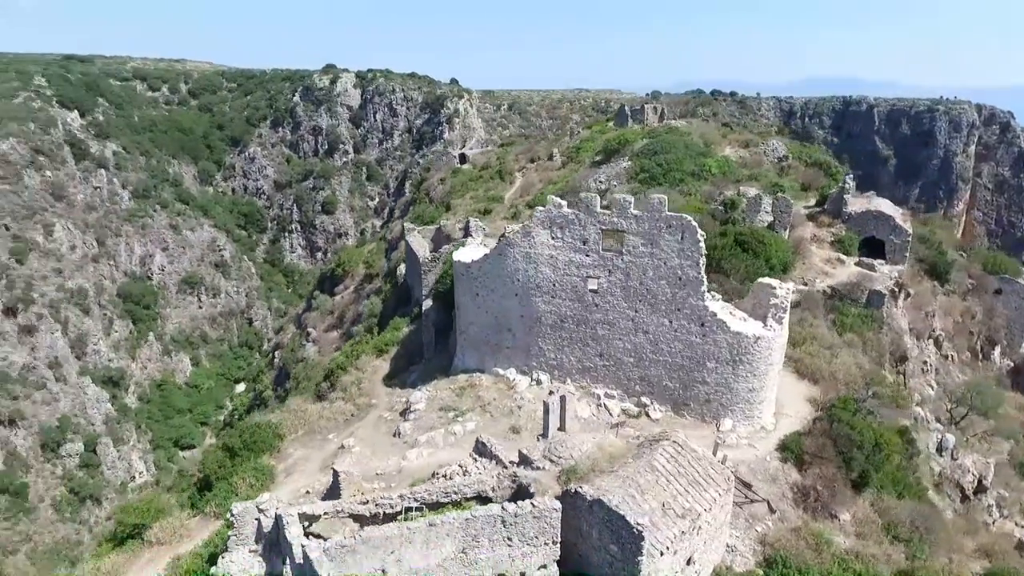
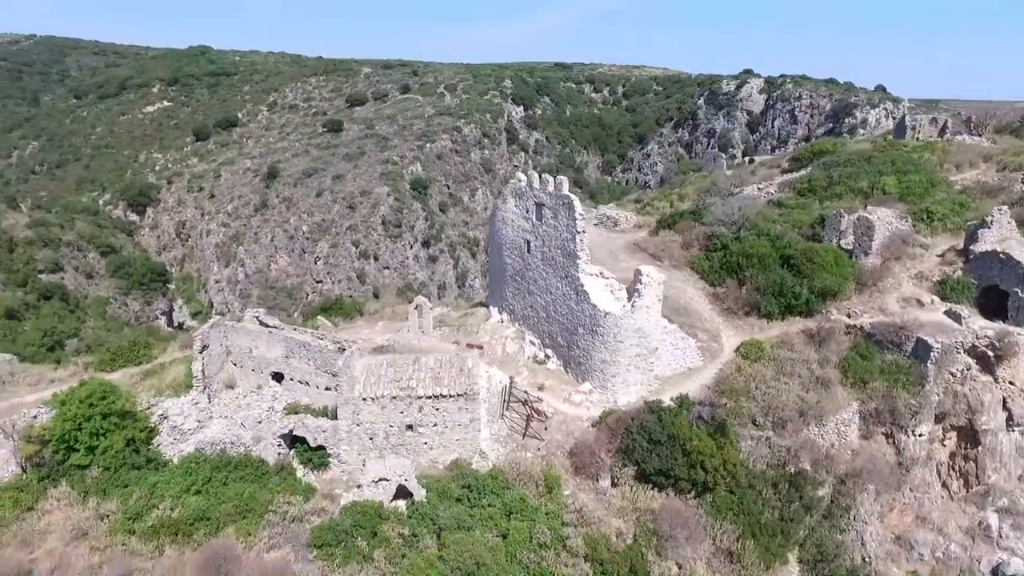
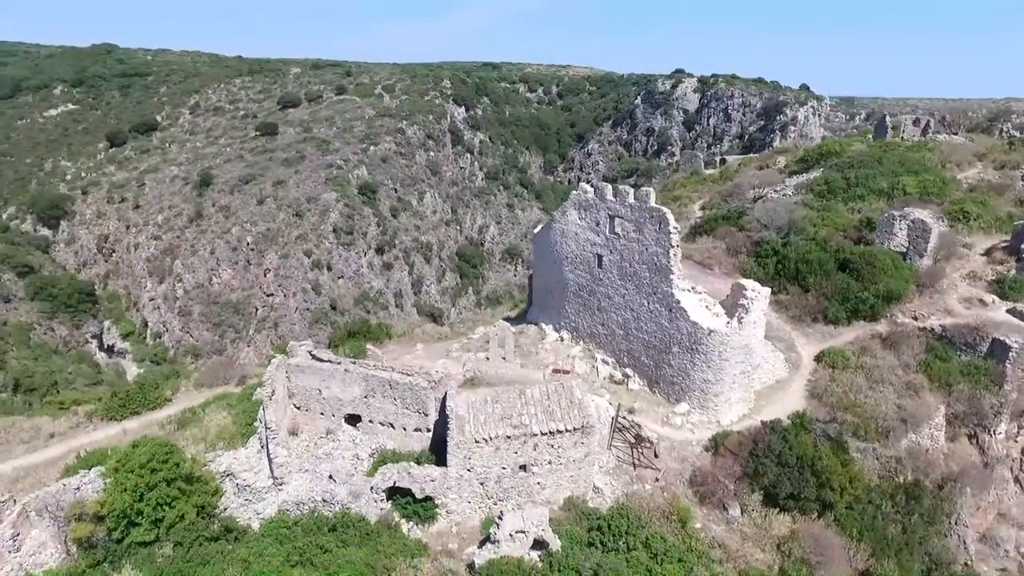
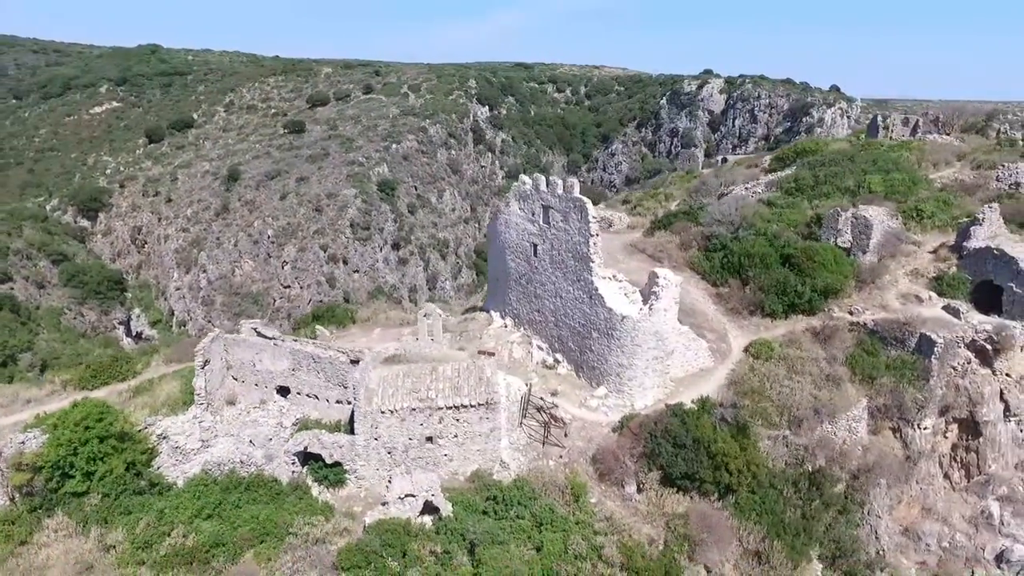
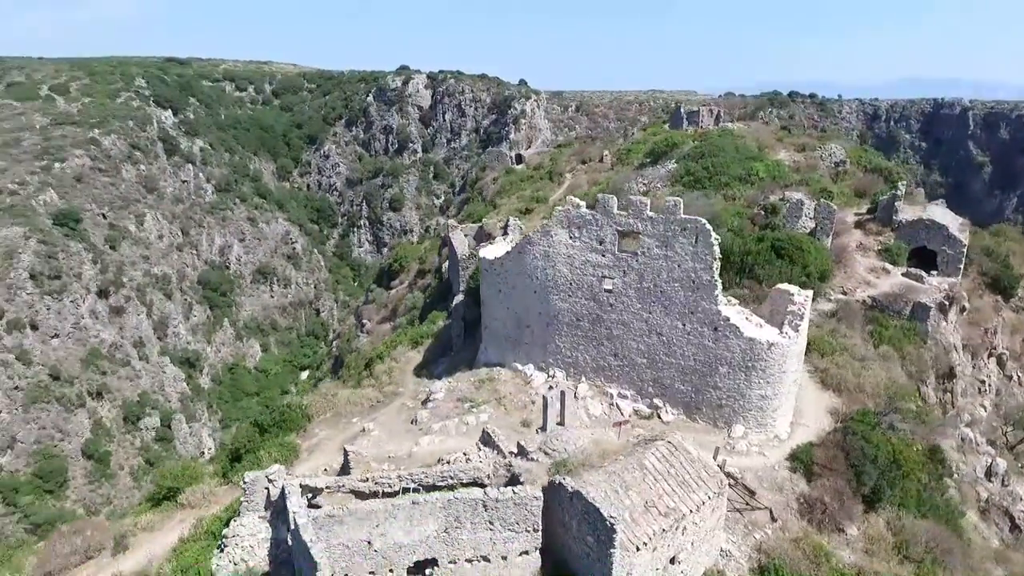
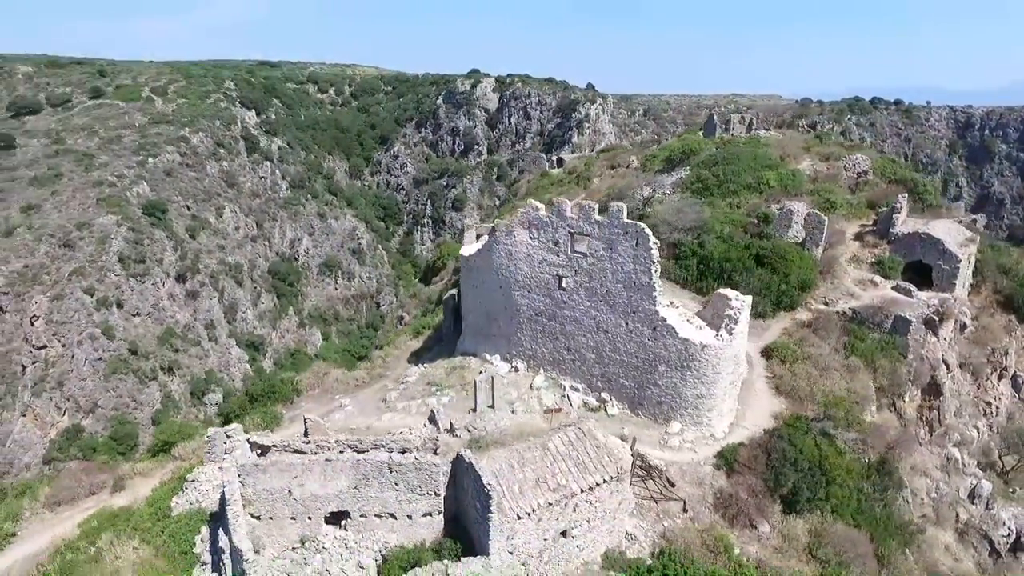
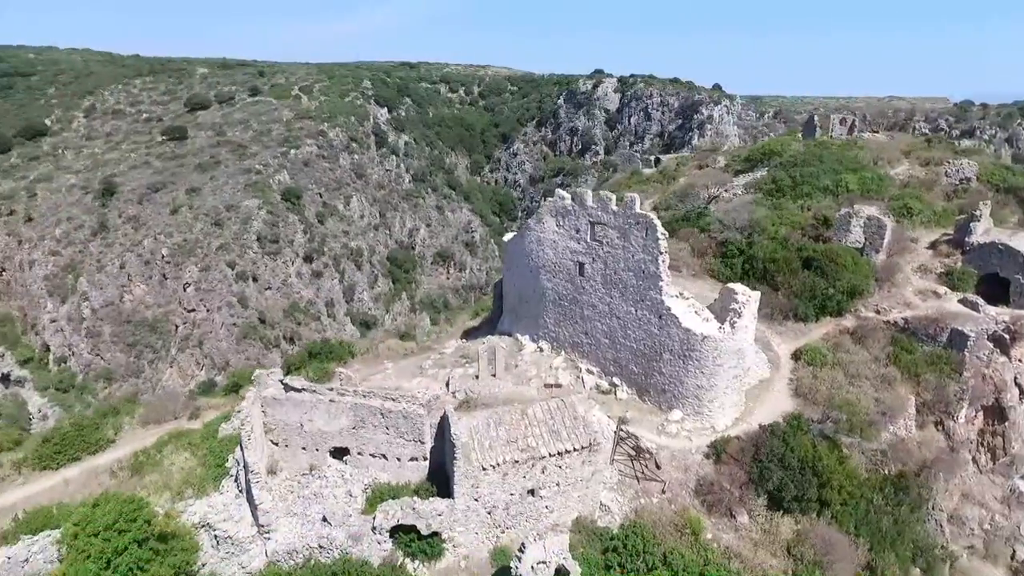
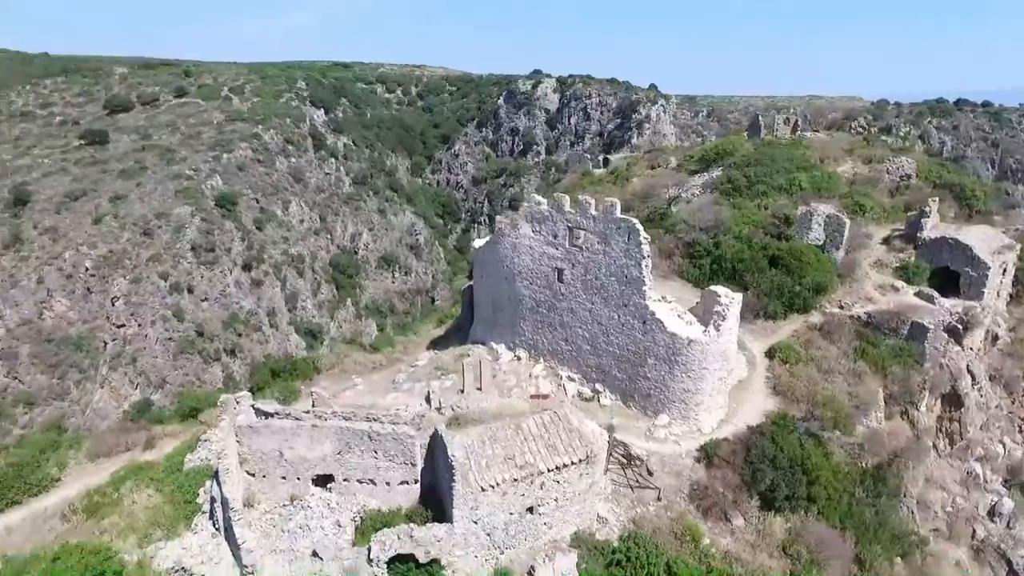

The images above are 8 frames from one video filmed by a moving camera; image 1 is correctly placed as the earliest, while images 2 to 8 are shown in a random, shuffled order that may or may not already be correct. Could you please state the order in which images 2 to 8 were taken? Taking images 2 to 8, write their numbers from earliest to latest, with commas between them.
5, 6, 8, 7, 3, 4, 2
